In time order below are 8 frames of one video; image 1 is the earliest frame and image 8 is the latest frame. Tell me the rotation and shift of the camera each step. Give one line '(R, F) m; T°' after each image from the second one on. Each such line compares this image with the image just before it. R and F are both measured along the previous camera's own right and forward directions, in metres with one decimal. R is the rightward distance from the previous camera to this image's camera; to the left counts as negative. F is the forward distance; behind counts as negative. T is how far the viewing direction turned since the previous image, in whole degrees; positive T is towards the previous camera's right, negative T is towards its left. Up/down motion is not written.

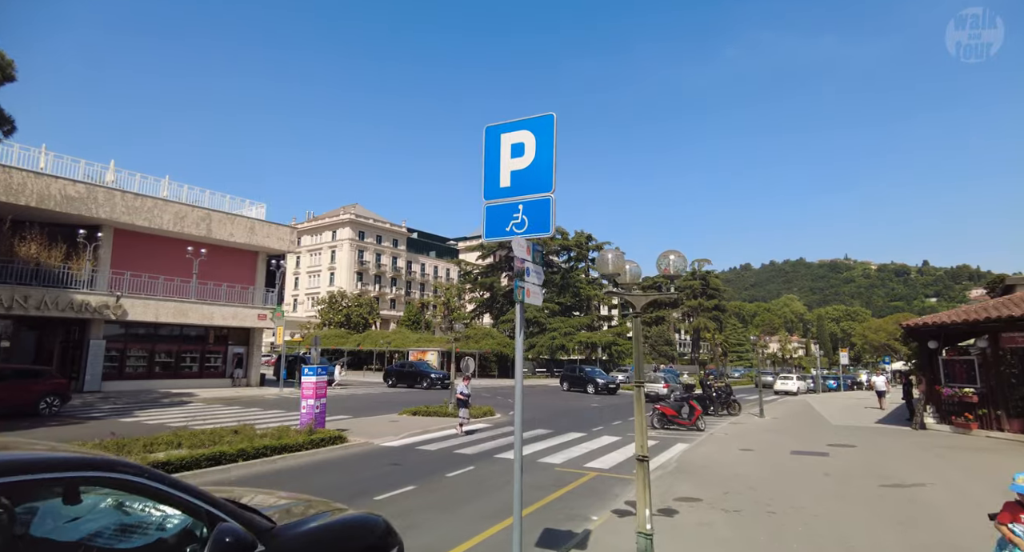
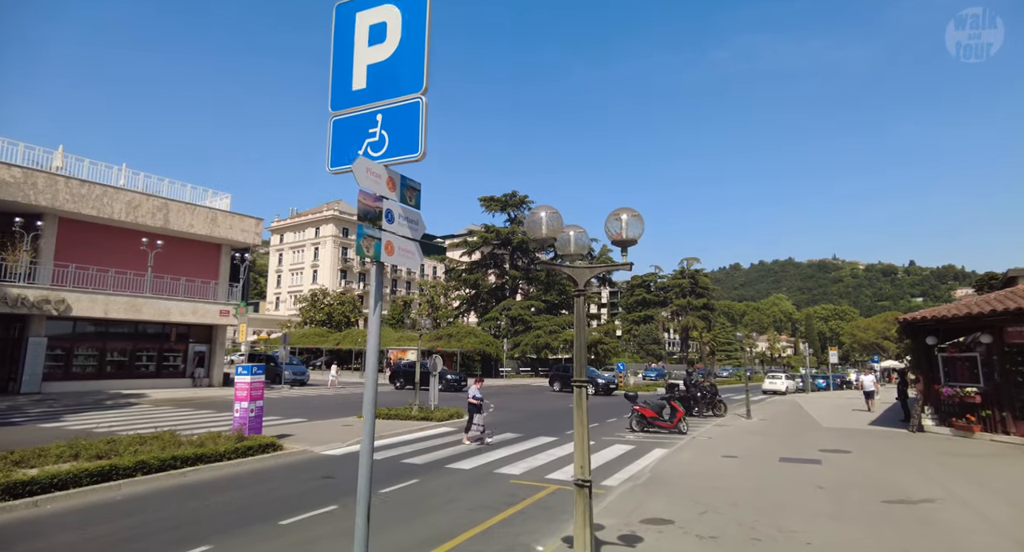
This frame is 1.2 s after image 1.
(+0.7, +1.5) m; +1°
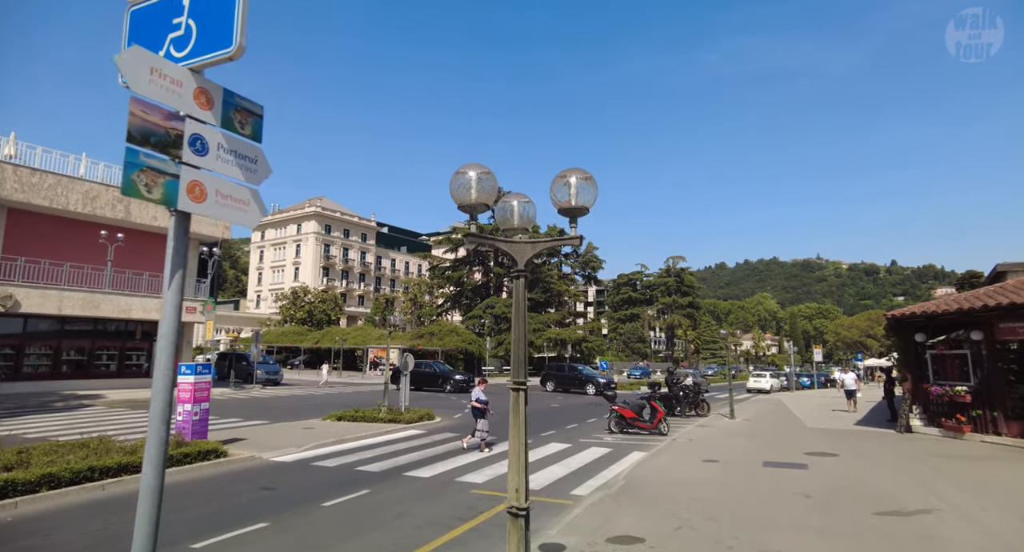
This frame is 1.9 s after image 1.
(+0.4, +0.9) m; +1°
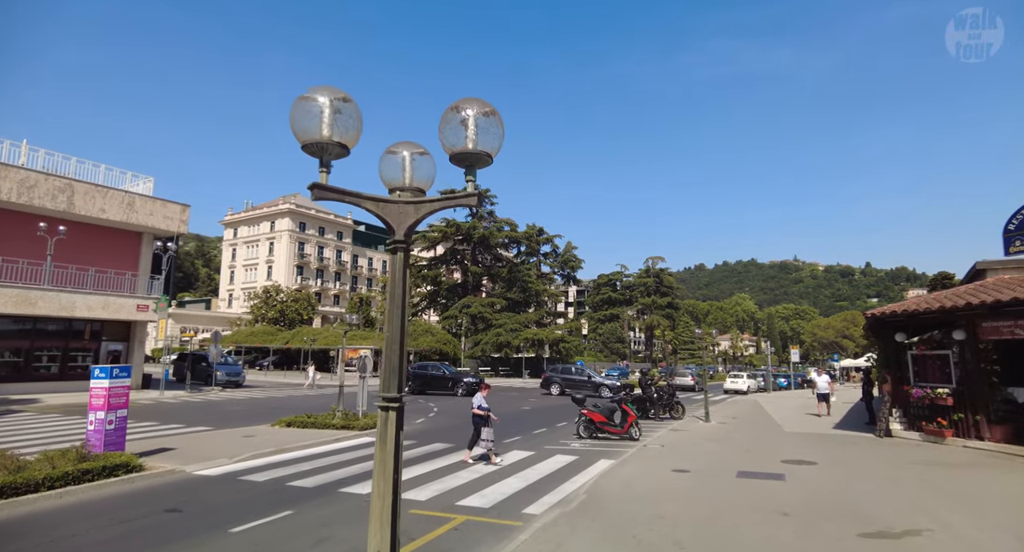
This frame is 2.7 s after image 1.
(+0.5, +1.0) m; +2°
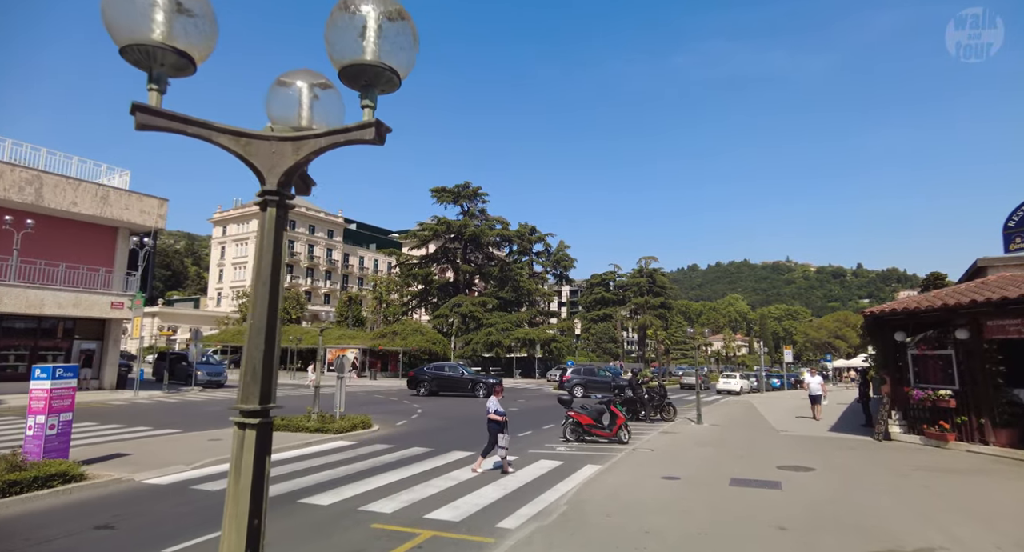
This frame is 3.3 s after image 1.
(+0.3, +0.8) m; +1°
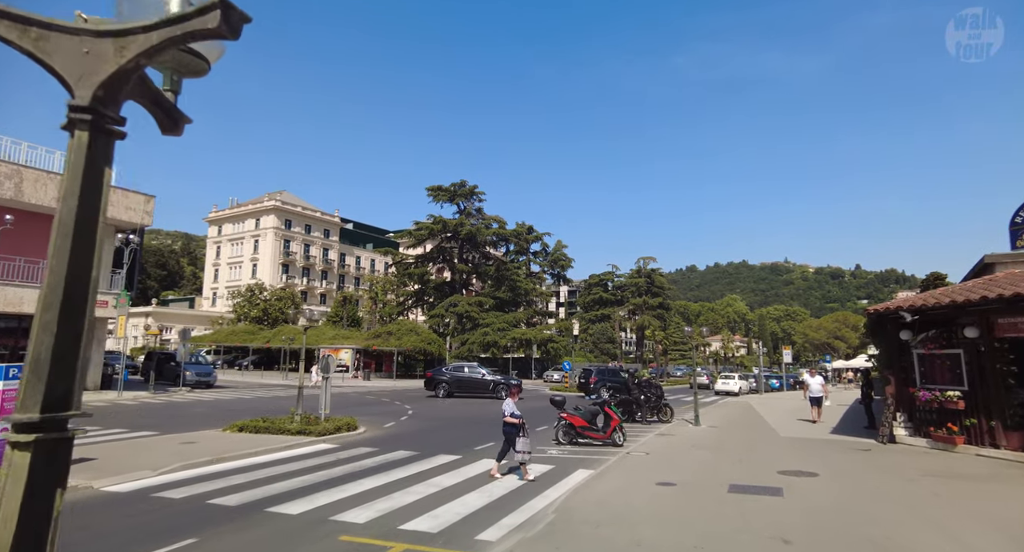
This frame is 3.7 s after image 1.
(+0.2, +0.6) m; 0°
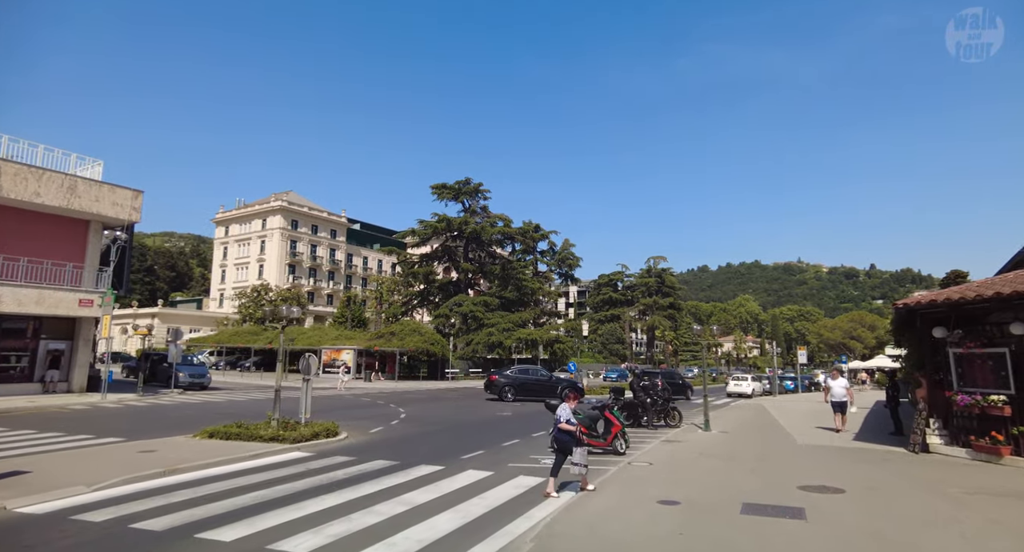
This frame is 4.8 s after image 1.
(+0.4, +1.2) m; -1°
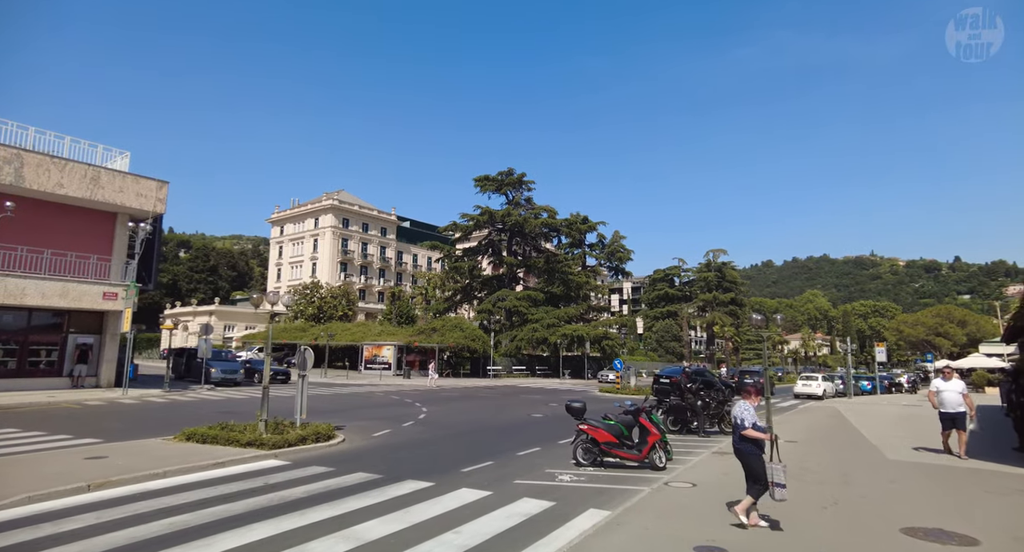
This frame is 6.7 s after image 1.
(+0.8, +2.3) m; -5°
